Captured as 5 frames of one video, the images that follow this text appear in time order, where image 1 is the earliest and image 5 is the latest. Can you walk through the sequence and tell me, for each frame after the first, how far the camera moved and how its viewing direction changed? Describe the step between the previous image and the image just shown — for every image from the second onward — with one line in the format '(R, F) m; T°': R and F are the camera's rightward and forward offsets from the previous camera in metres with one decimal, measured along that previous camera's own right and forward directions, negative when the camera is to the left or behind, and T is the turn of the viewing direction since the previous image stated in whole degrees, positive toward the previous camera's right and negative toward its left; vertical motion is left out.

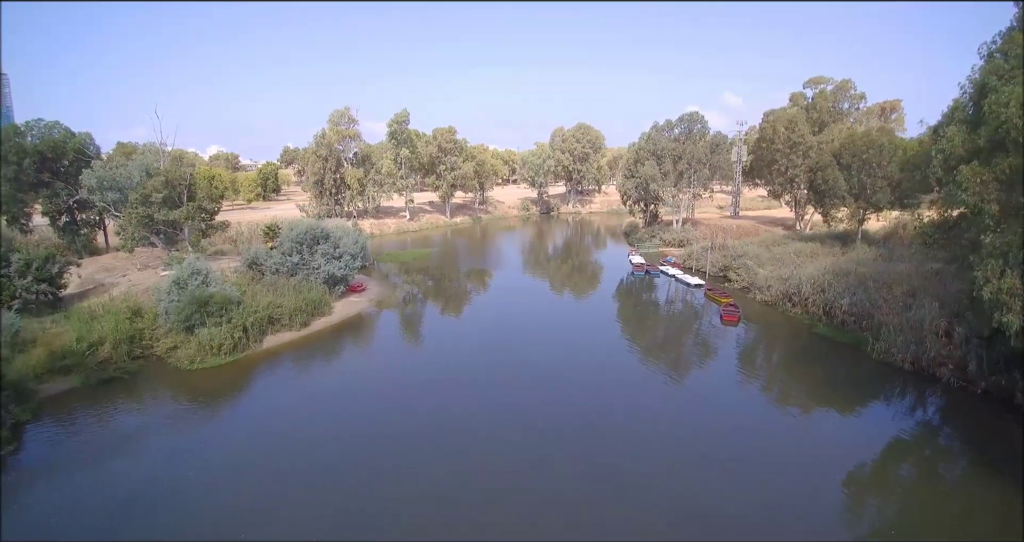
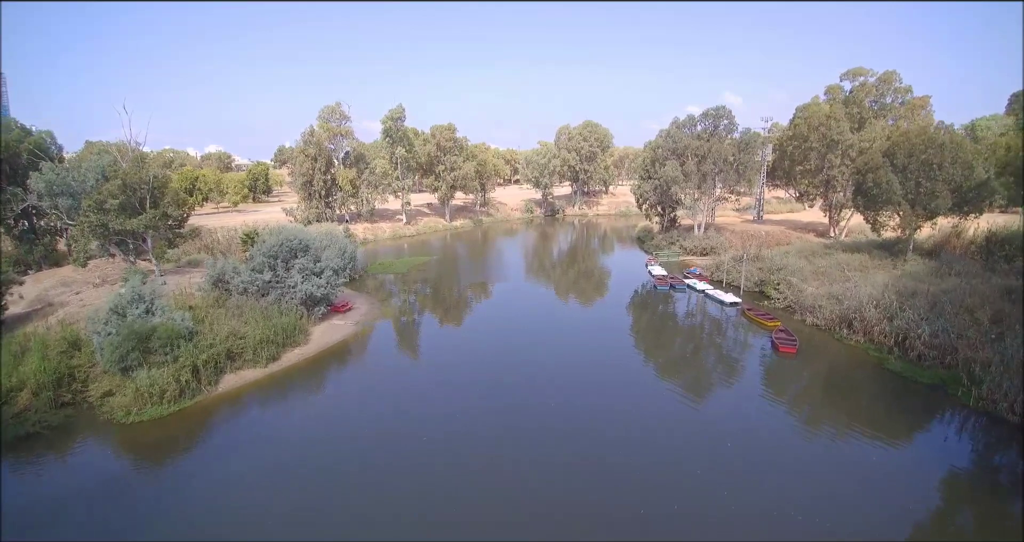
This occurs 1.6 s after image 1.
(-0.5, +4.5) m; 0°
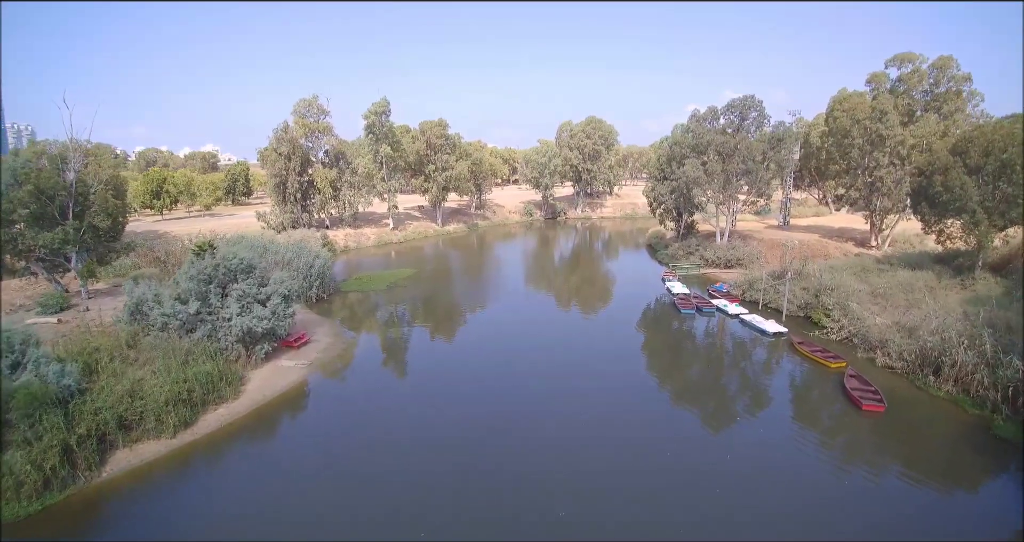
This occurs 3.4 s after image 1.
(+0.3, +5.5) m; 0°
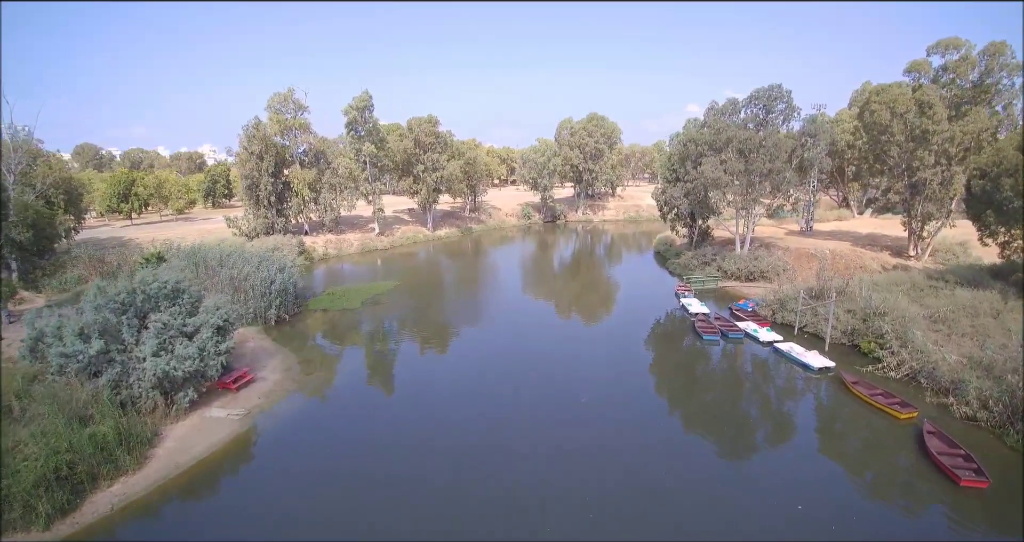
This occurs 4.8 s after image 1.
(+0.4, +4.3) m; 0°
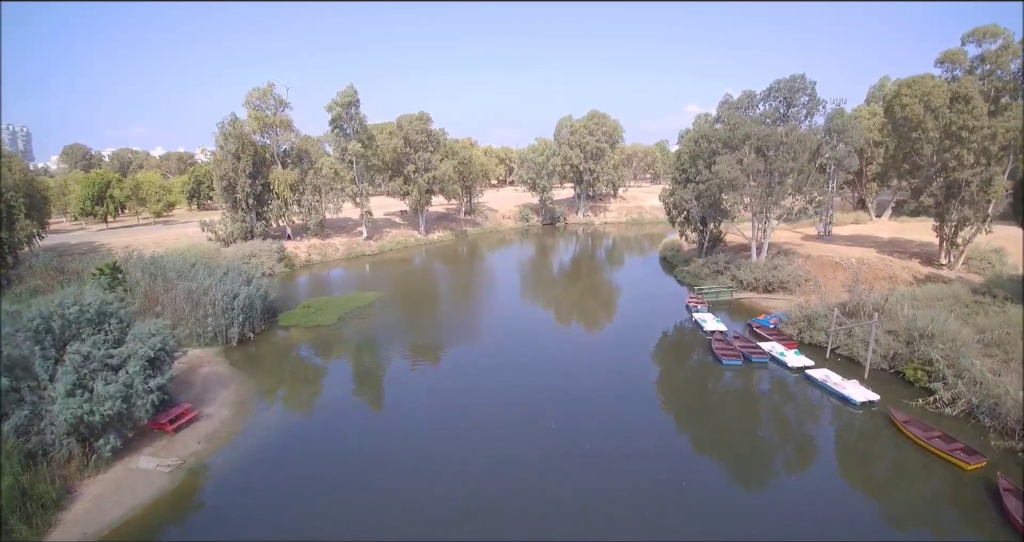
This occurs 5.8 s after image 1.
(+0.3, +2.9) m; 0°
